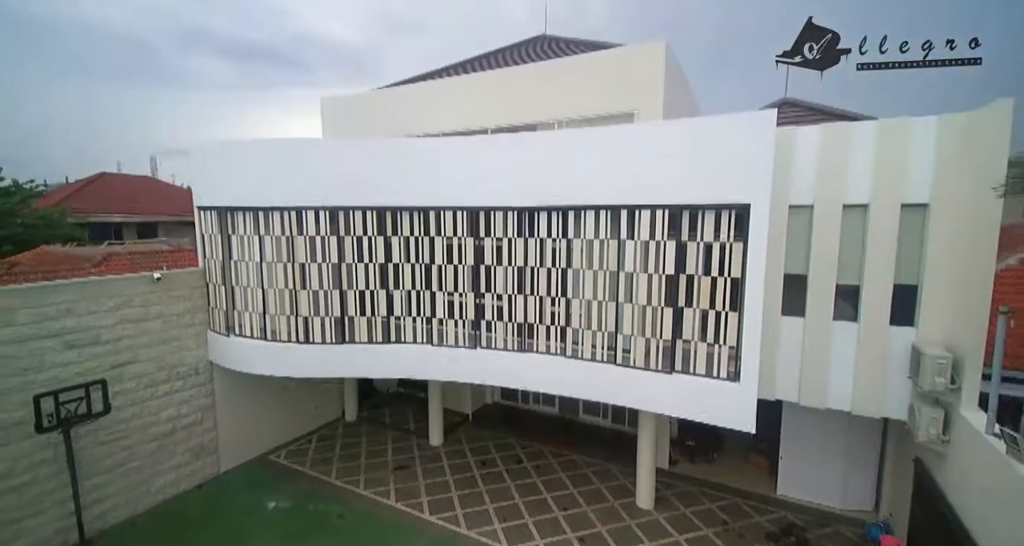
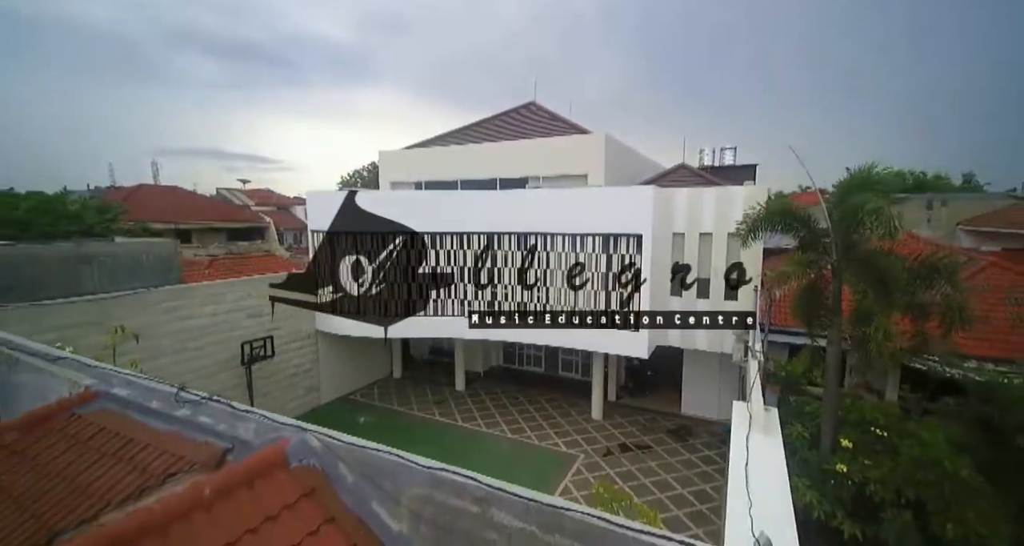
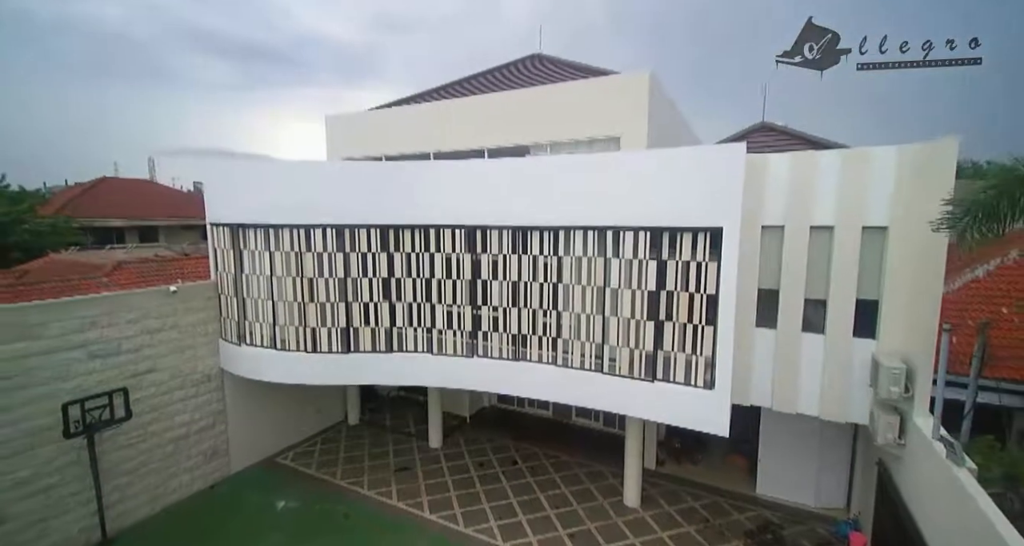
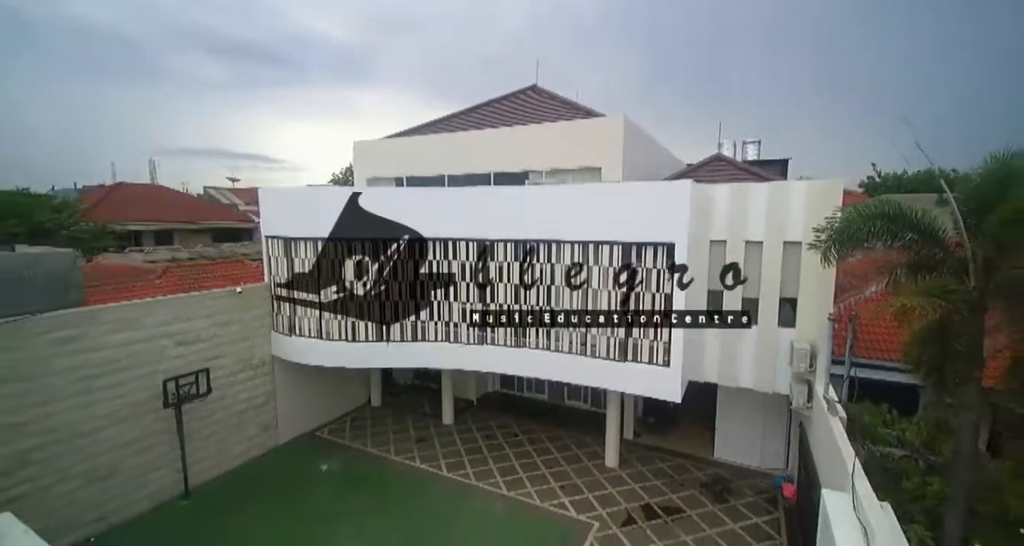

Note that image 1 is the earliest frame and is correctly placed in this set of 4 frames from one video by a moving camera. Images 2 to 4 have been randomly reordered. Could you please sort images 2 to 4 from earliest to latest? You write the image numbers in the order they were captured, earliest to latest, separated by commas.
3, 4, 2
